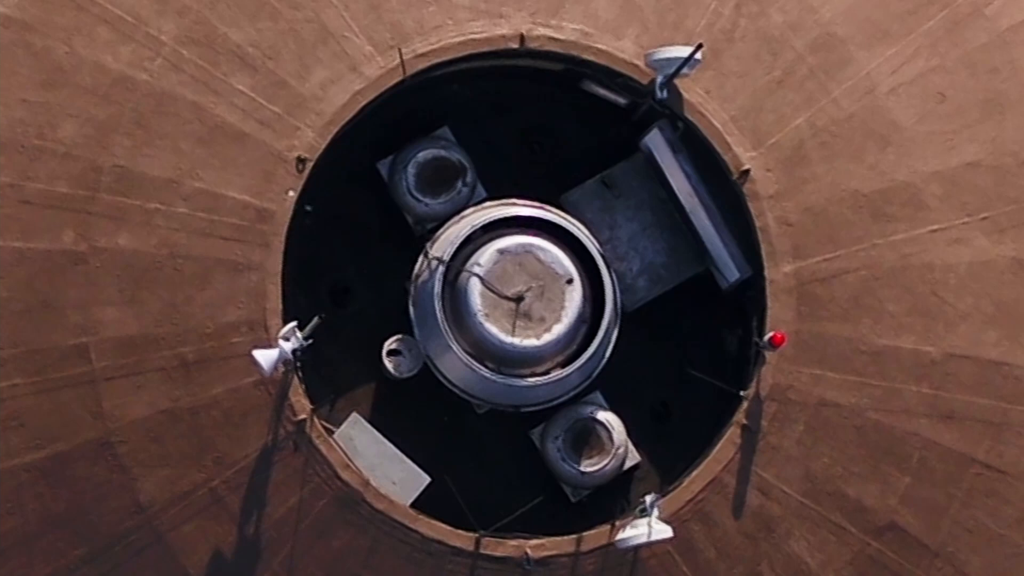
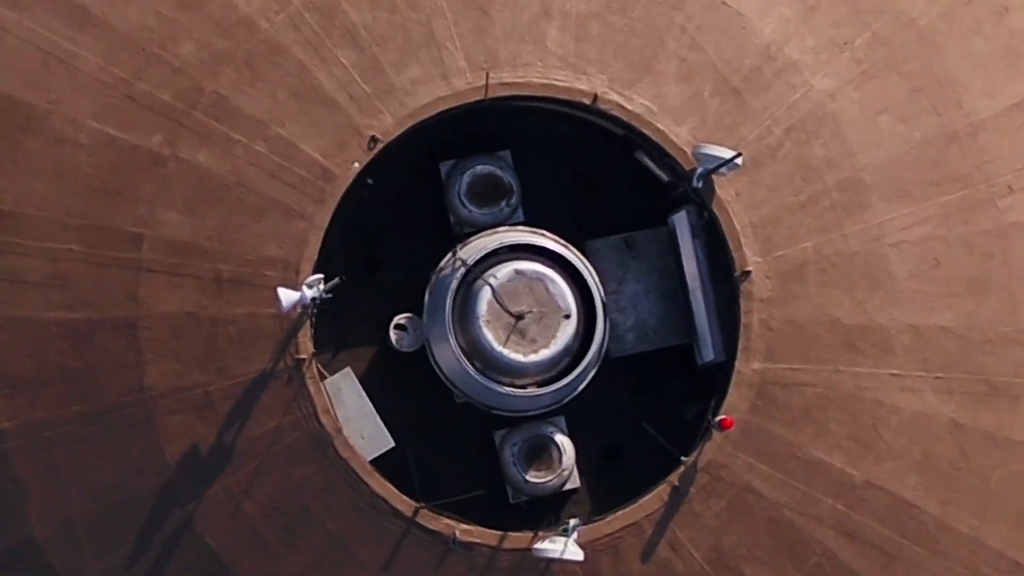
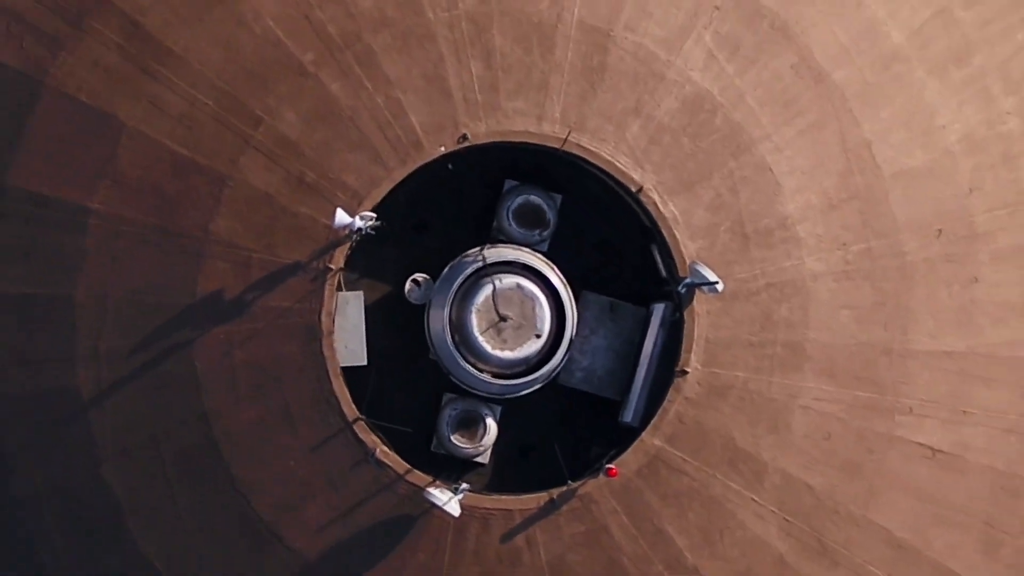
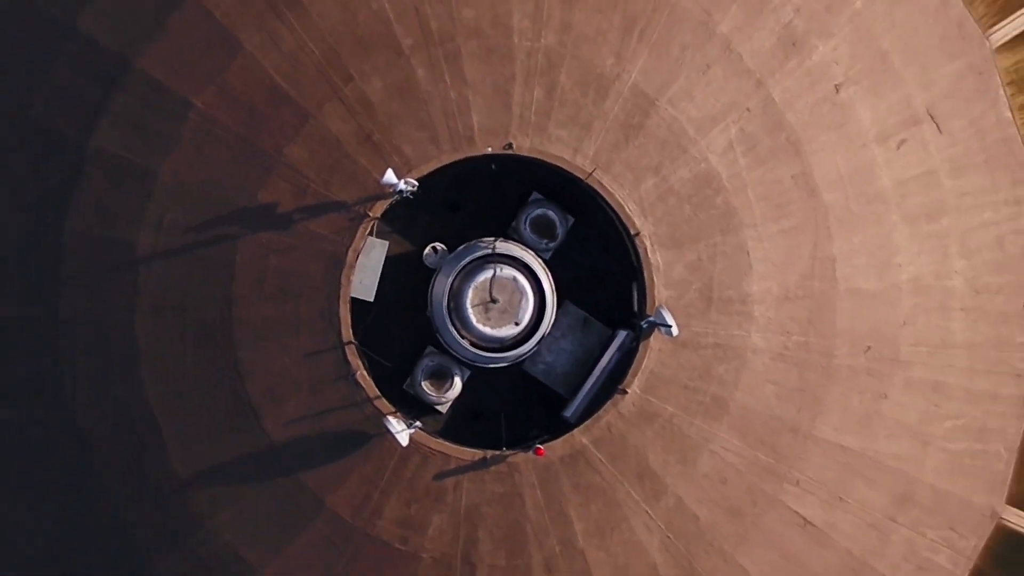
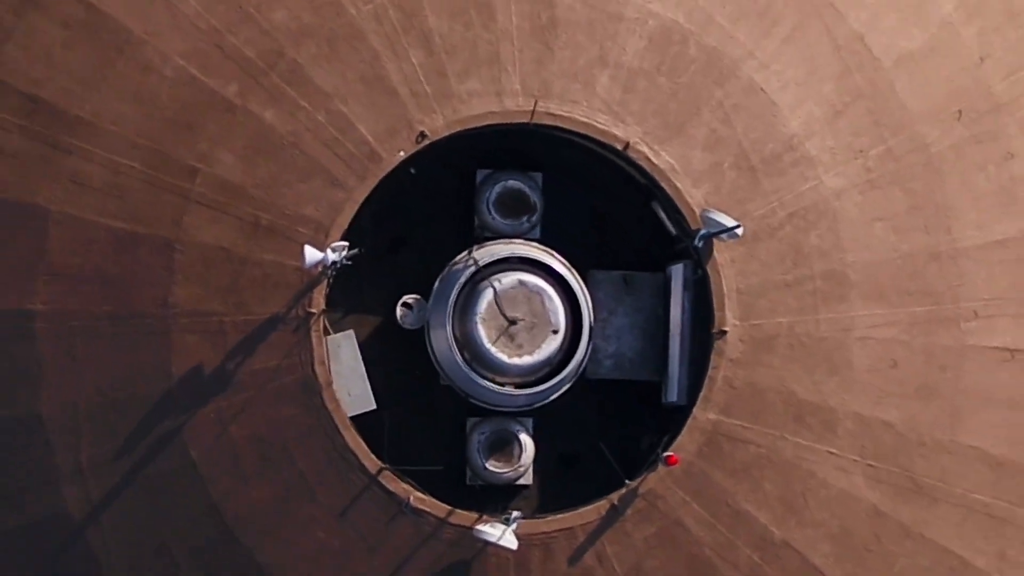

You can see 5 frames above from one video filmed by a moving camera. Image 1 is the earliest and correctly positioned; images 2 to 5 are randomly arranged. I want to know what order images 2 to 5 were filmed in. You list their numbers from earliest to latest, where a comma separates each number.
2, 5, 3, 4
